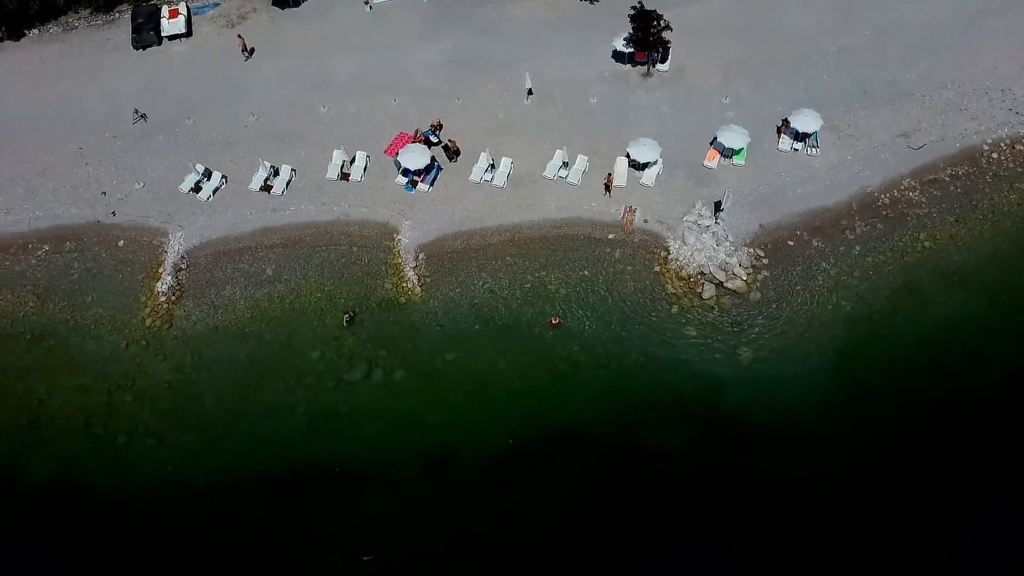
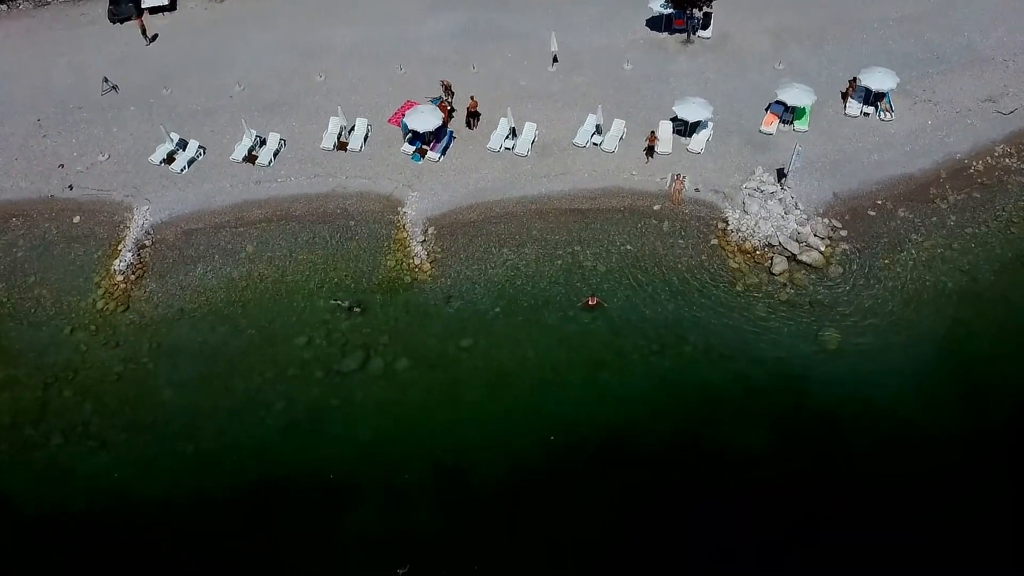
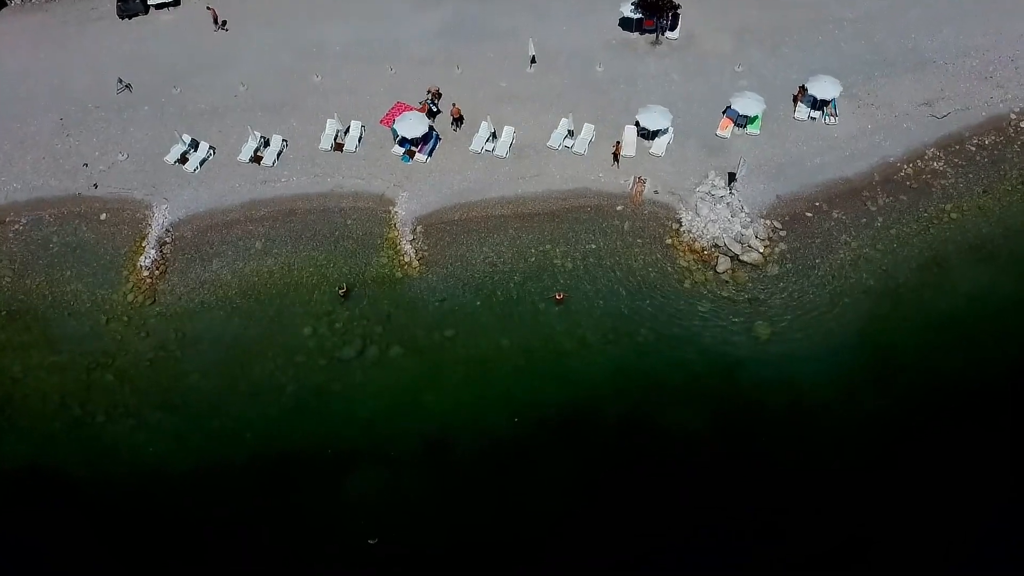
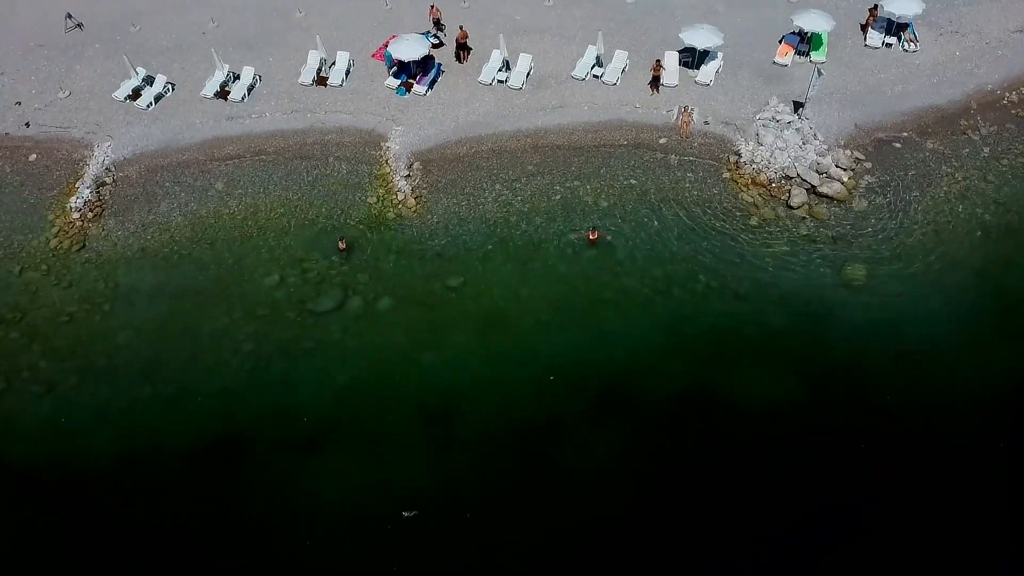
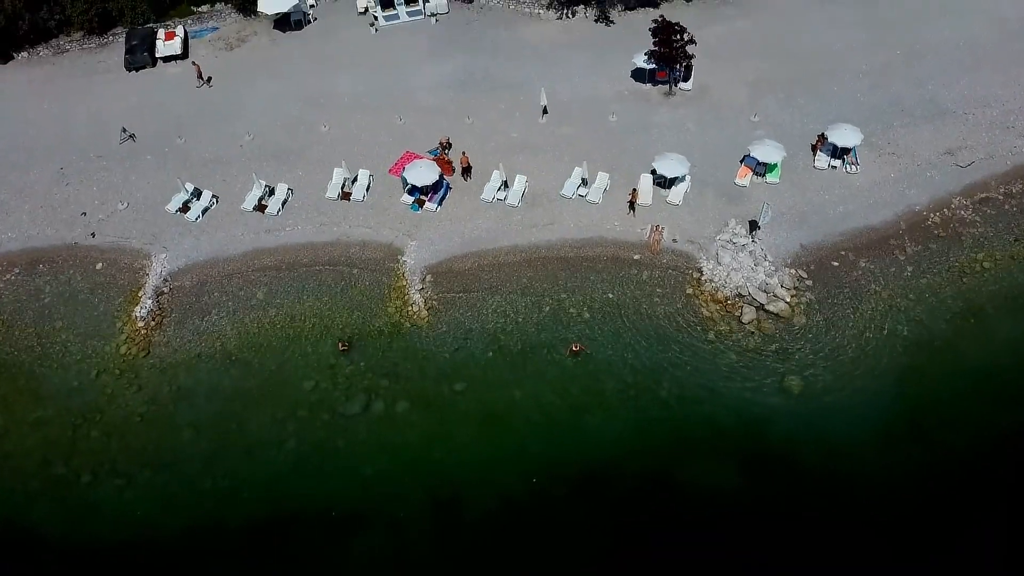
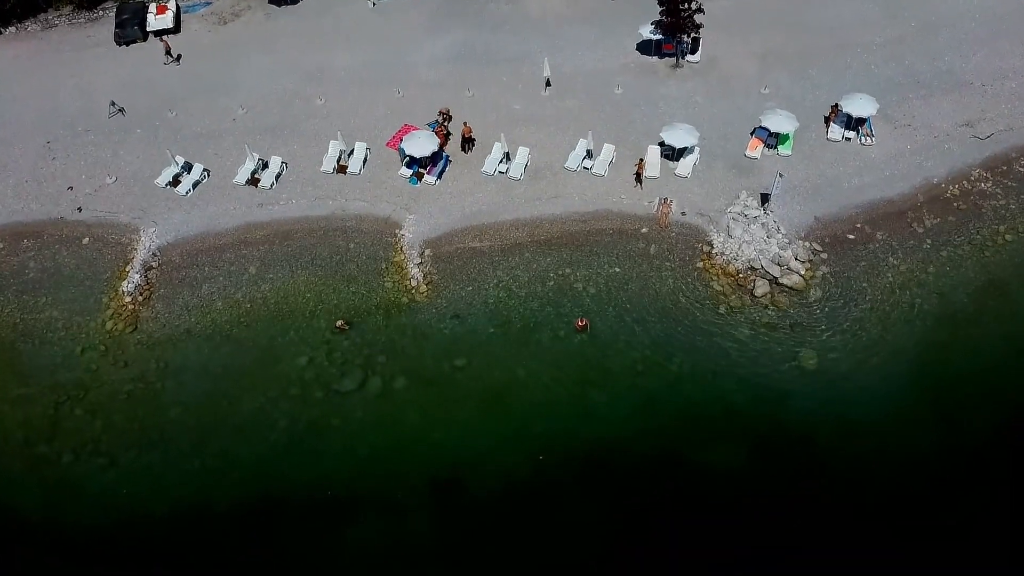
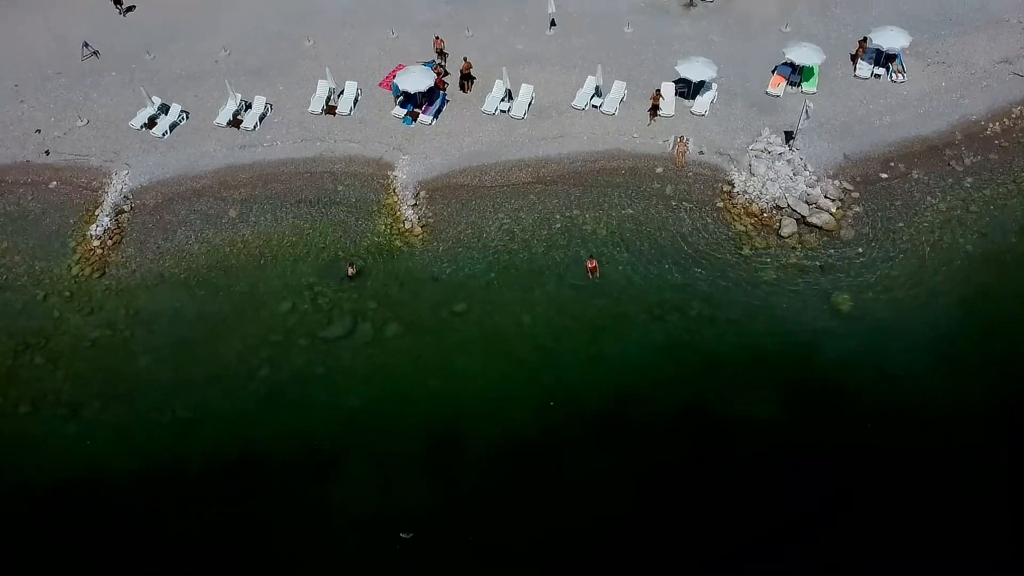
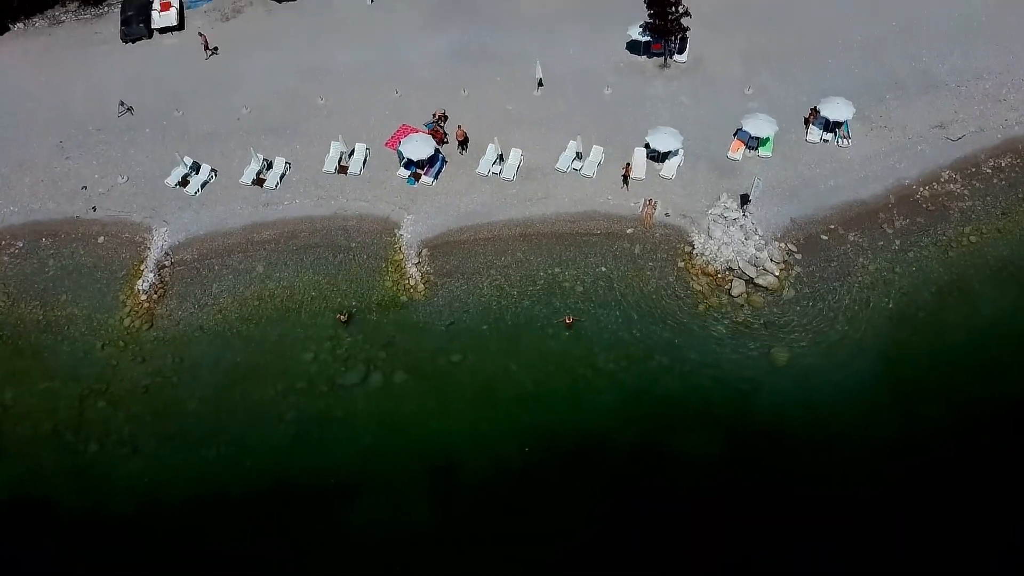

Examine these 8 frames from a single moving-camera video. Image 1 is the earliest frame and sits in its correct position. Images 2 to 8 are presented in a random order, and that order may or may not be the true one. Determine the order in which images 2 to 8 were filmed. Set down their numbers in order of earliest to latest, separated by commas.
3, 8, 5, 6, 2, 7, 4
